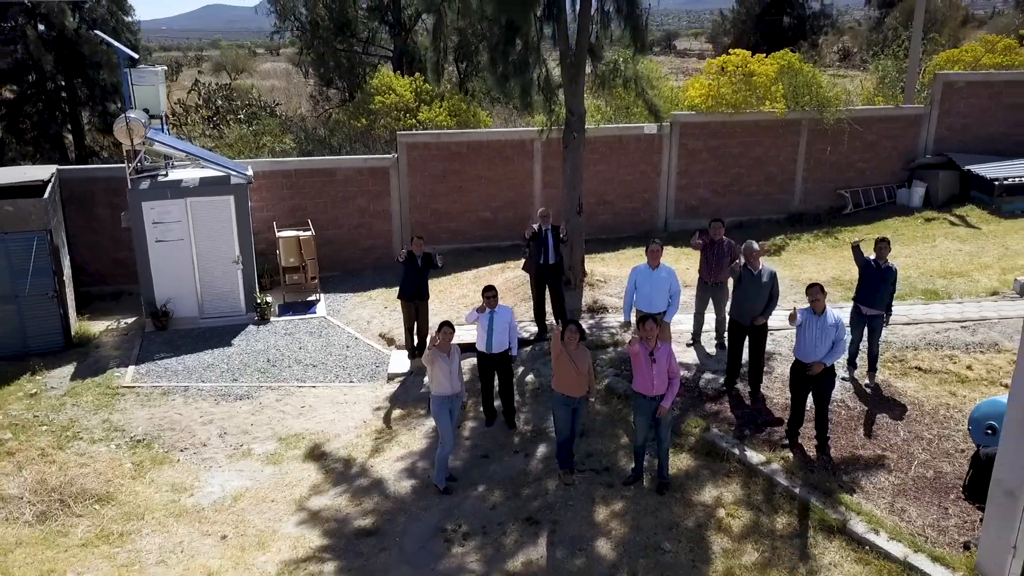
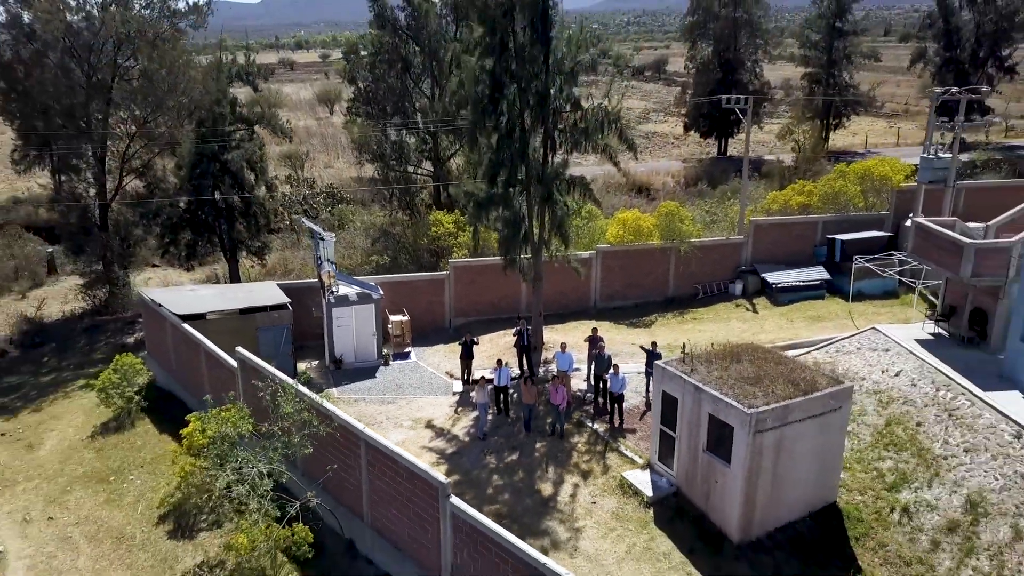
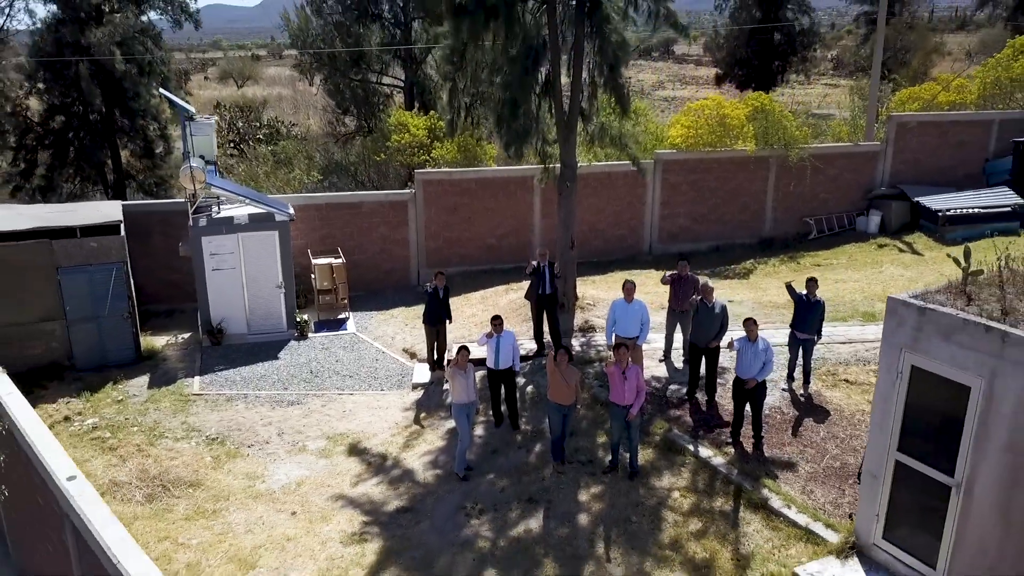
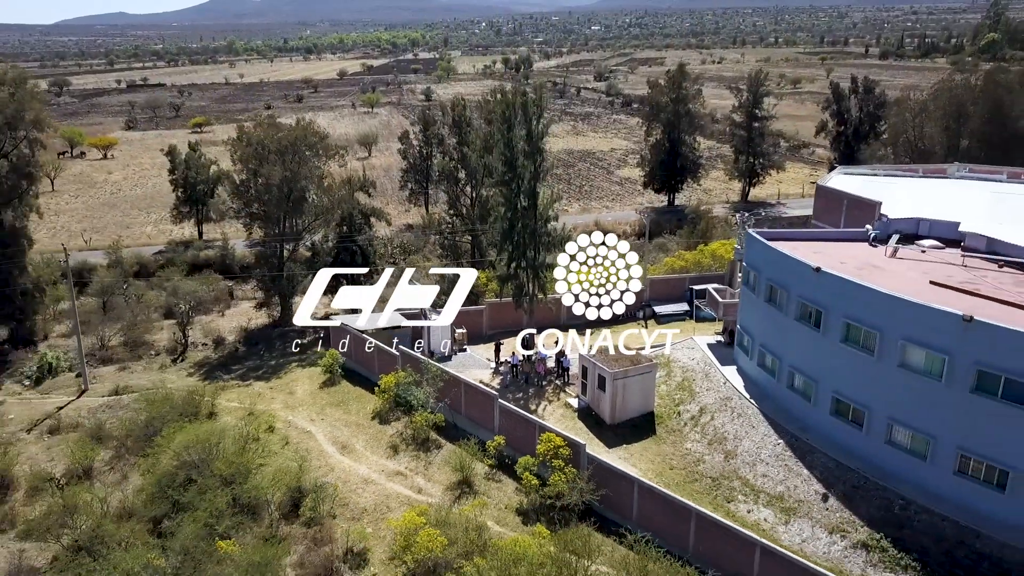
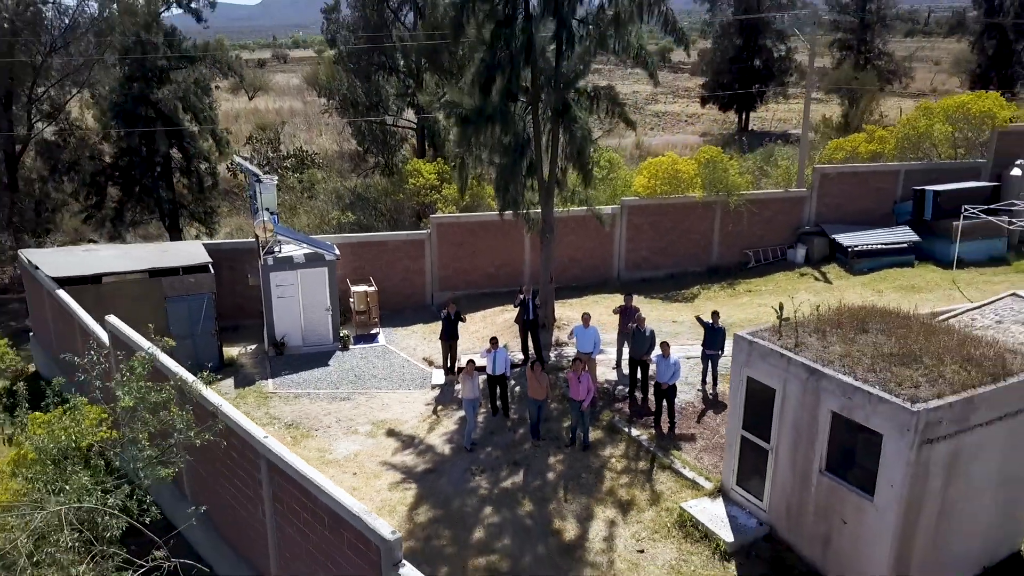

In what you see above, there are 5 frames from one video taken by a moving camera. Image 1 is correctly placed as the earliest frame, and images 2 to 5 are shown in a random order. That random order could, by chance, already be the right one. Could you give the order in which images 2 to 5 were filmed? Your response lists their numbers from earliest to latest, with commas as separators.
3, 5, 2, 4
